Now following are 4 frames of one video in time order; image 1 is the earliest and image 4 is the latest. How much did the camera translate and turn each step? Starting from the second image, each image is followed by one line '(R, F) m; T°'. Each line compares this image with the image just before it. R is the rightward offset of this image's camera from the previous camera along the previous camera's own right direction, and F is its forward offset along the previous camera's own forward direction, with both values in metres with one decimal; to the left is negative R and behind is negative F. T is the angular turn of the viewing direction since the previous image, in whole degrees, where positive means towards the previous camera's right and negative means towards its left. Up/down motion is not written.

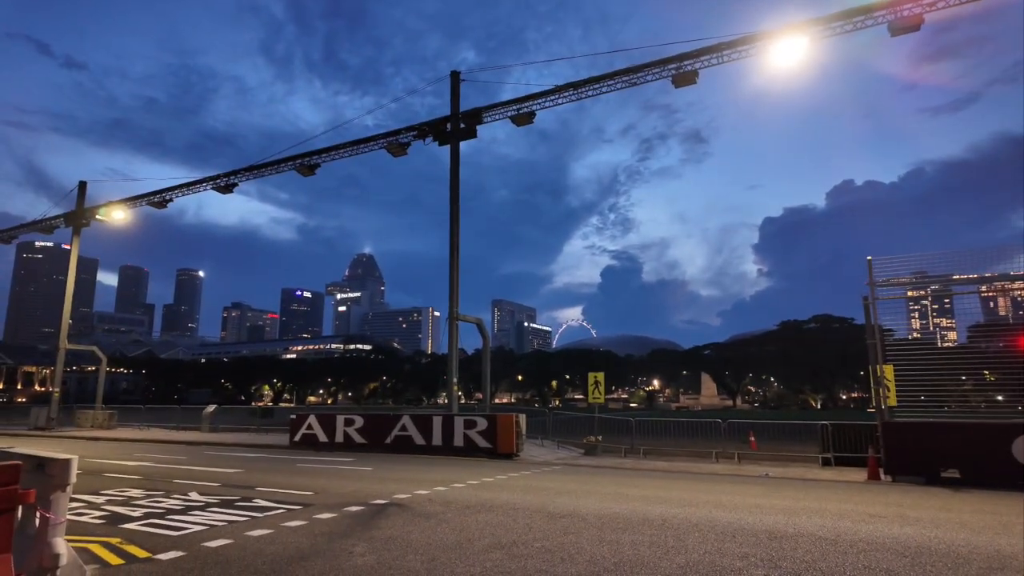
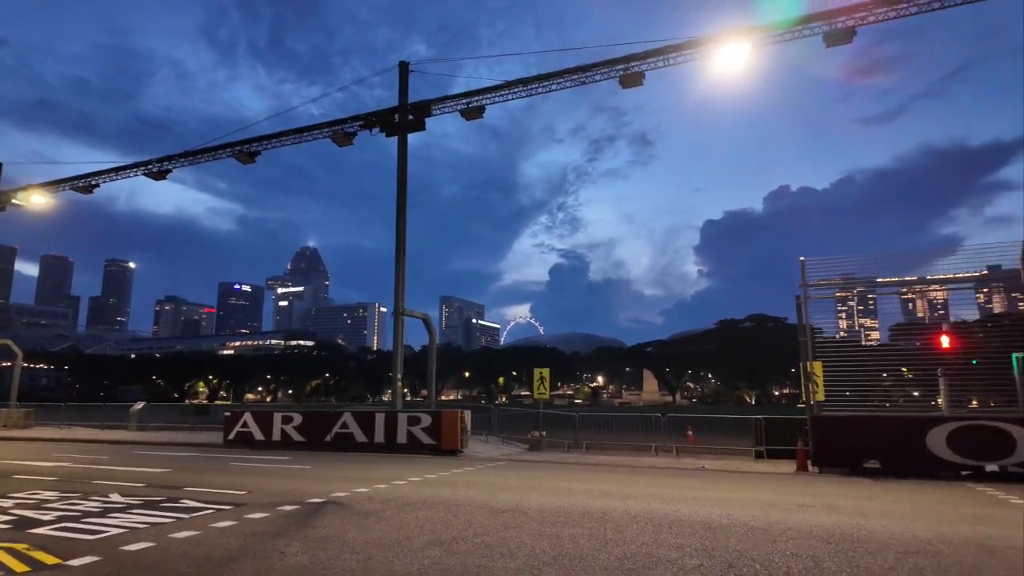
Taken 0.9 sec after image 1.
(0.0, 0.0) m; +5°
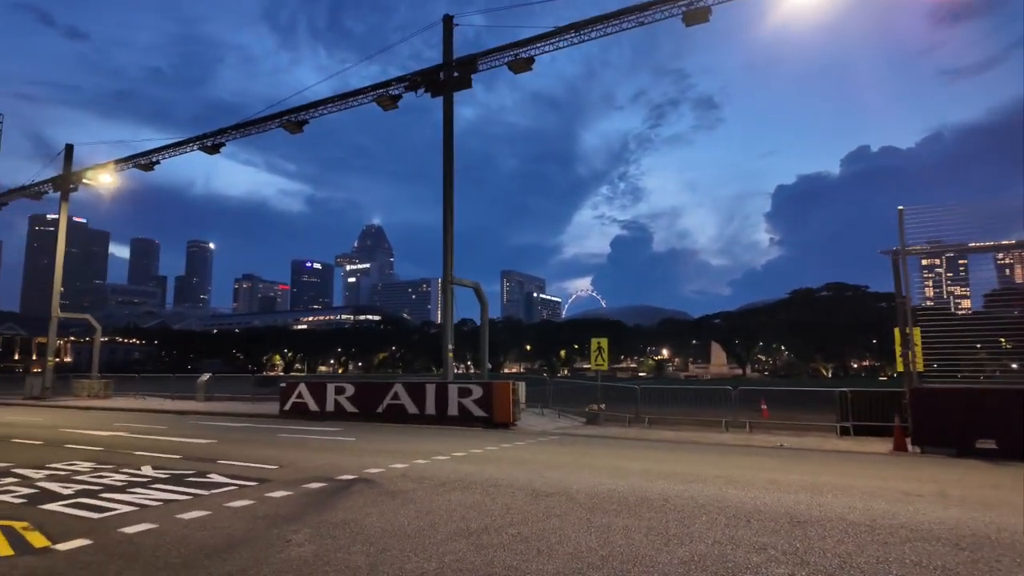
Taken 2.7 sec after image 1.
(+0.2, +1.1) m; -5°
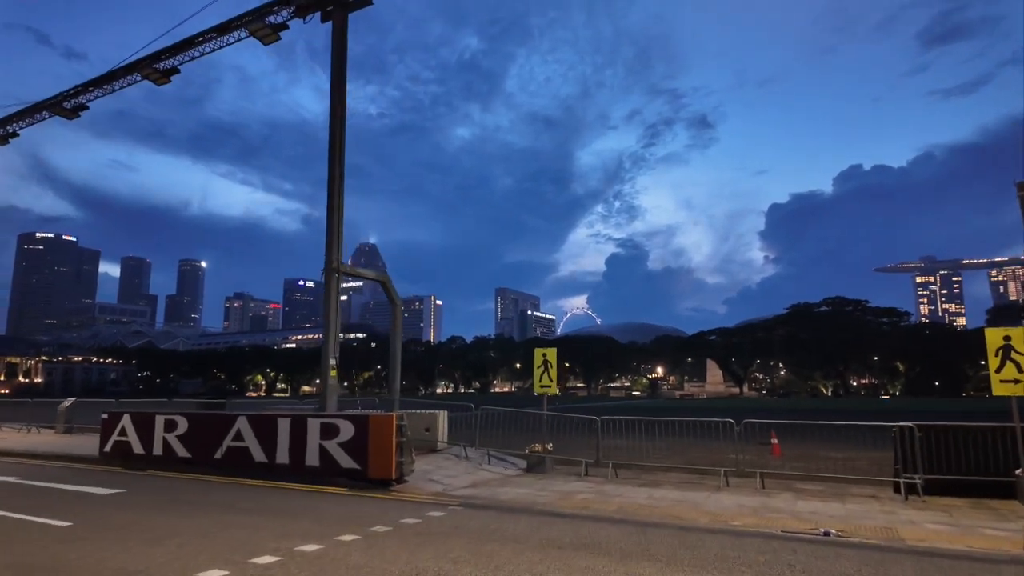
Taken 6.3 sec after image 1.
(+1.6, +5.4) m; 0°
